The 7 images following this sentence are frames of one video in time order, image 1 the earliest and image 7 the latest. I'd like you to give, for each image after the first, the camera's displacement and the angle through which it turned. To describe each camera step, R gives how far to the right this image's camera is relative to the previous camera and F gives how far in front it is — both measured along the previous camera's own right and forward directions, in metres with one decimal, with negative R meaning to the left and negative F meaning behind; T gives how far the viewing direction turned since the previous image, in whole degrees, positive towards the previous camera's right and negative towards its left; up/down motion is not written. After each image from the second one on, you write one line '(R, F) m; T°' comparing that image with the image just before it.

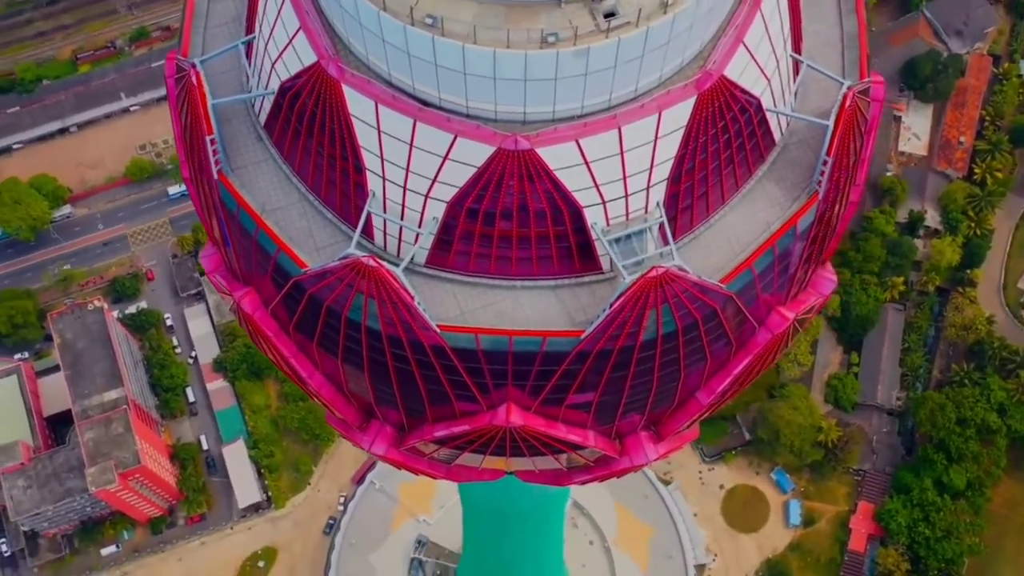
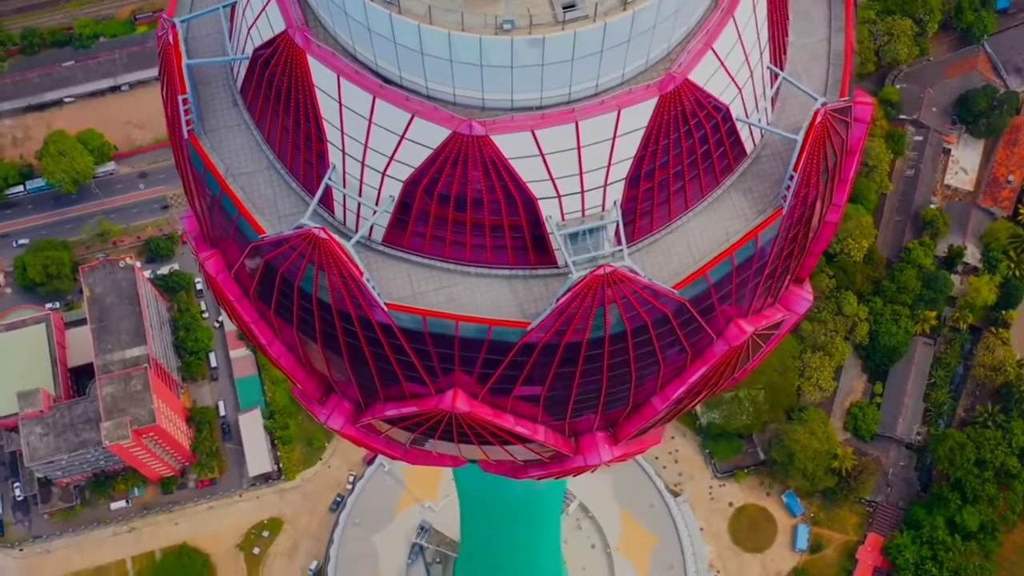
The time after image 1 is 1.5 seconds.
(+1.0, +1.1) m; -2°
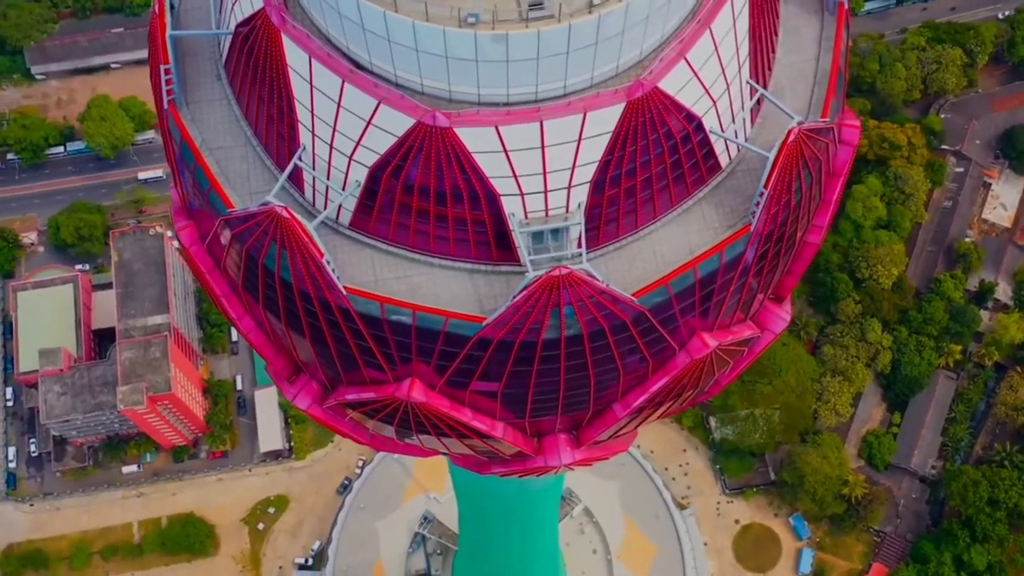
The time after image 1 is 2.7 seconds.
(+1.2, +0.5) m; -1°
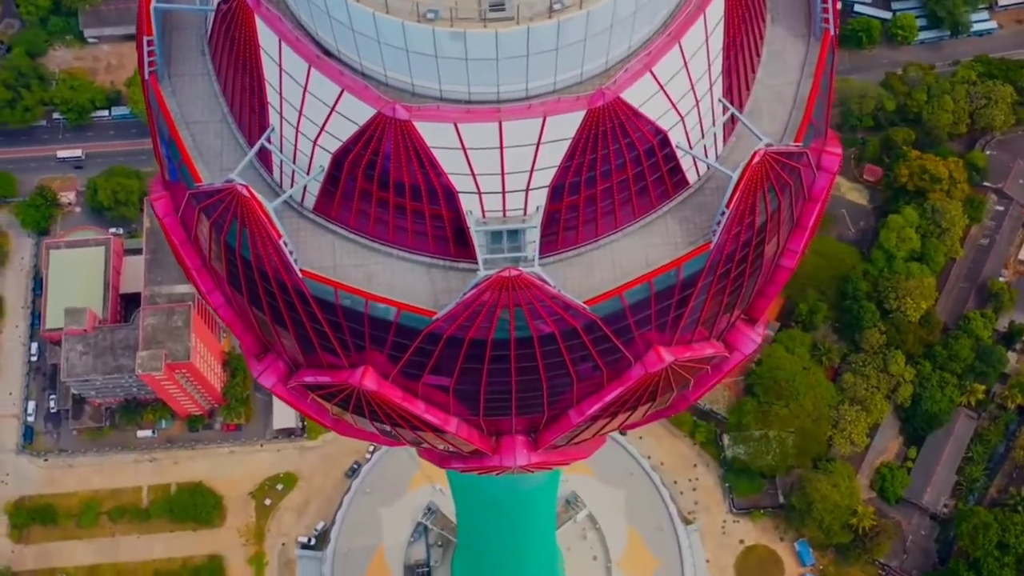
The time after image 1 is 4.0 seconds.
(+1.5, -0.9) m; -2°
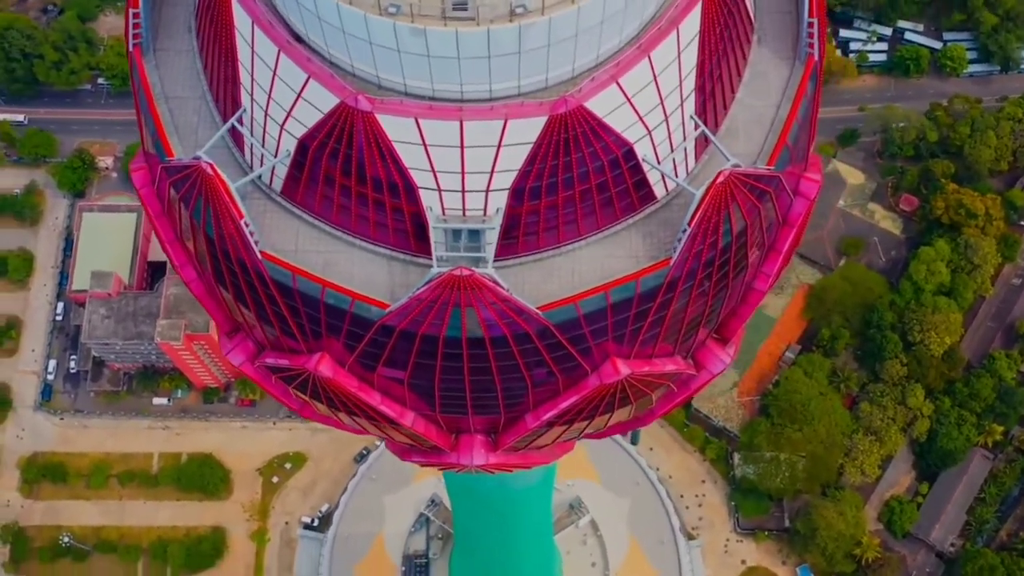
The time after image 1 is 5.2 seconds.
(+1.8, -0.7) m; -1°
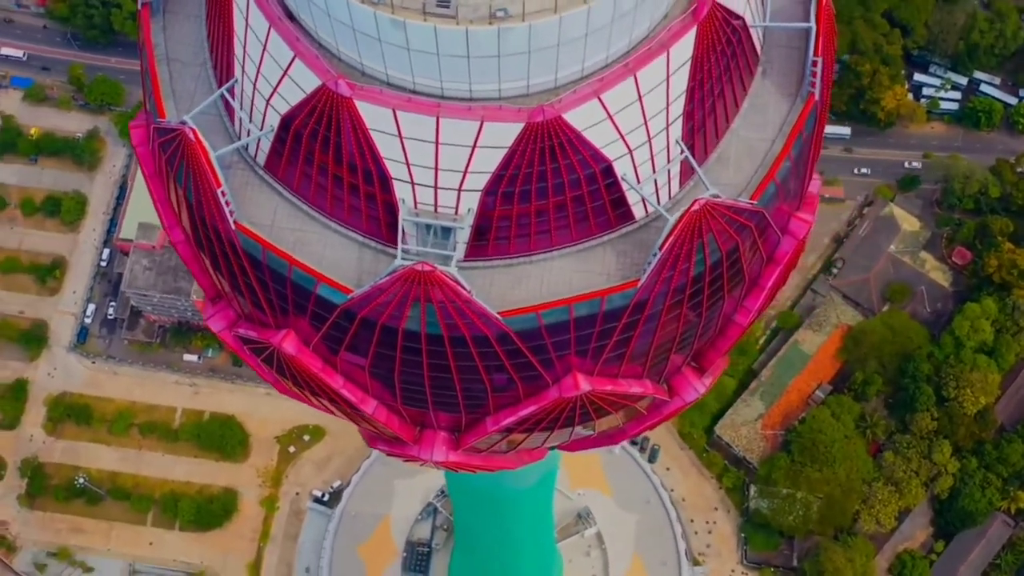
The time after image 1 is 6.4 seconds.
(+1.5, -0.3) m; -2°
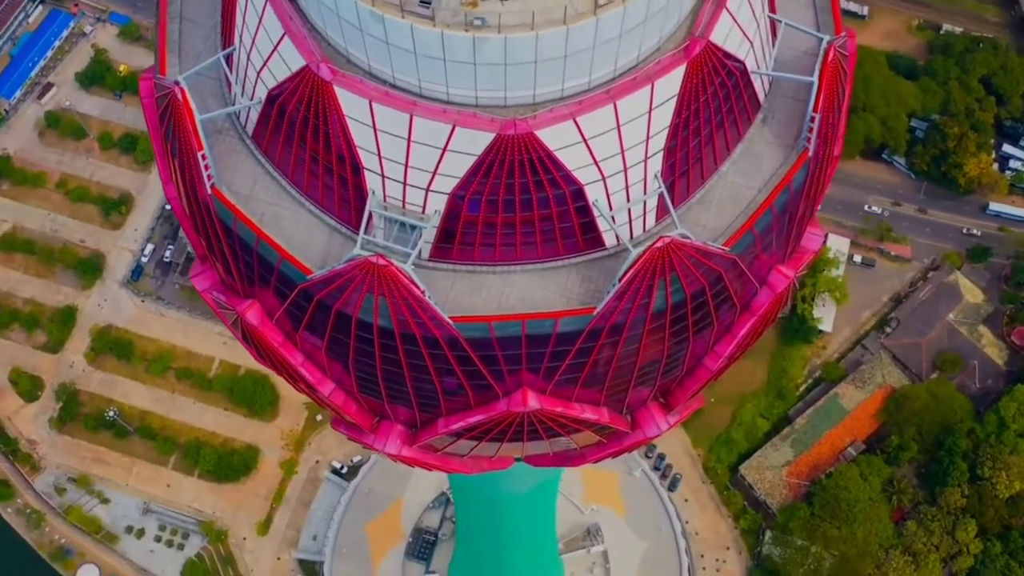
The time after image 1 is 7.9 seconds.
(+1.8, -1.3) m; -3°
